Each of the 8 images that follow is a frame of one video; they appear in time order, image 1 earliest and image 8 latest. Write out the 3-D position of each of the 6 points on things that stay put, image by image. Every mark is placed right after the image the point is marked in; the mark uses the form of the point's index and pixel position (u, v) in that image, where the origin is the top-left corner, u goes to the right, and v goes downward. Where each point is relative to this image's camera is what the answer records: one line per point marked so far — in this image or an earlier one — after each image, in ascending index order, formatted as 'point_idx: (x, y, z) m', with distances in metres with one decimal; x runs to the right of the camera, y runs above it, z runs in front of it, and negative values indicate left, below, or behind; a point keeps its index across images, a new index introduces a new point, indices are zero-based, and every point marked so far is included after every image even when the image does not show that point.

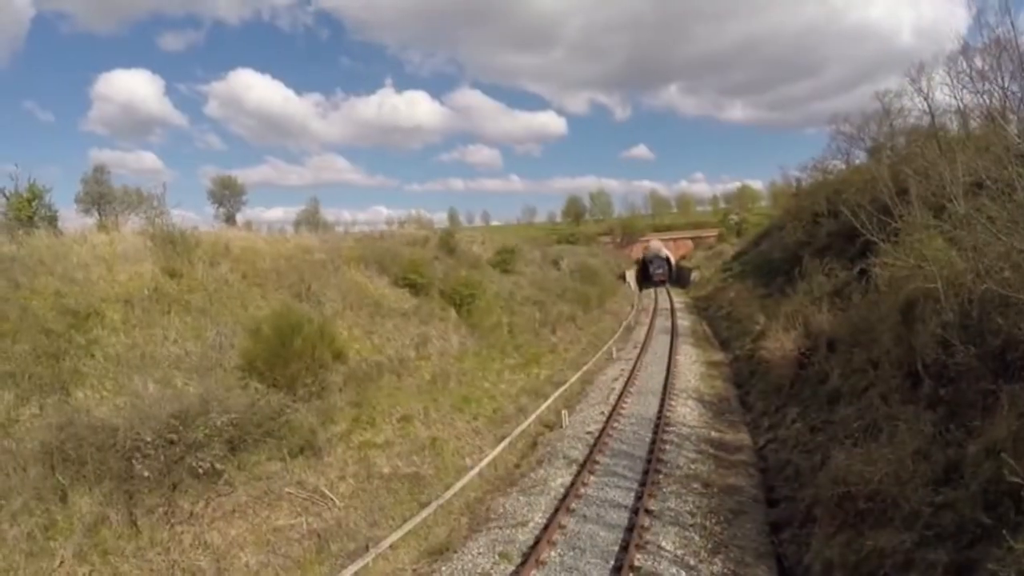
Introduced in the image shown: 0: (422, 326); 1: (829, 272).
0: (-2.5, -1.1, +17.9) m
1: (+9.7, +0.2, +19.2) m
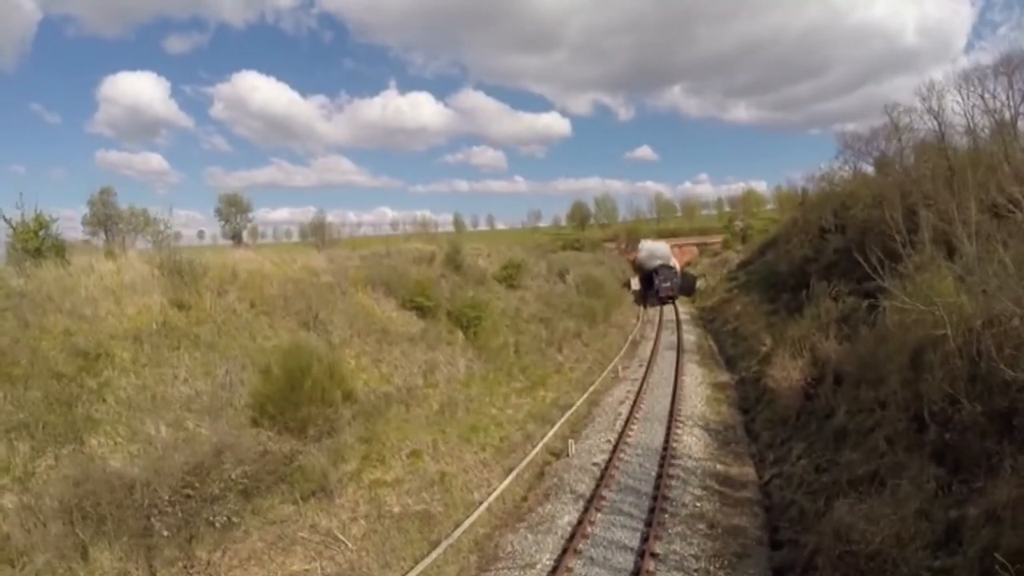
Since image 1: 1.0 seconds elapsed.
0: (-2.3, -1.8, +18.1) m
1: (+9.9, -0.5, +19.3) m
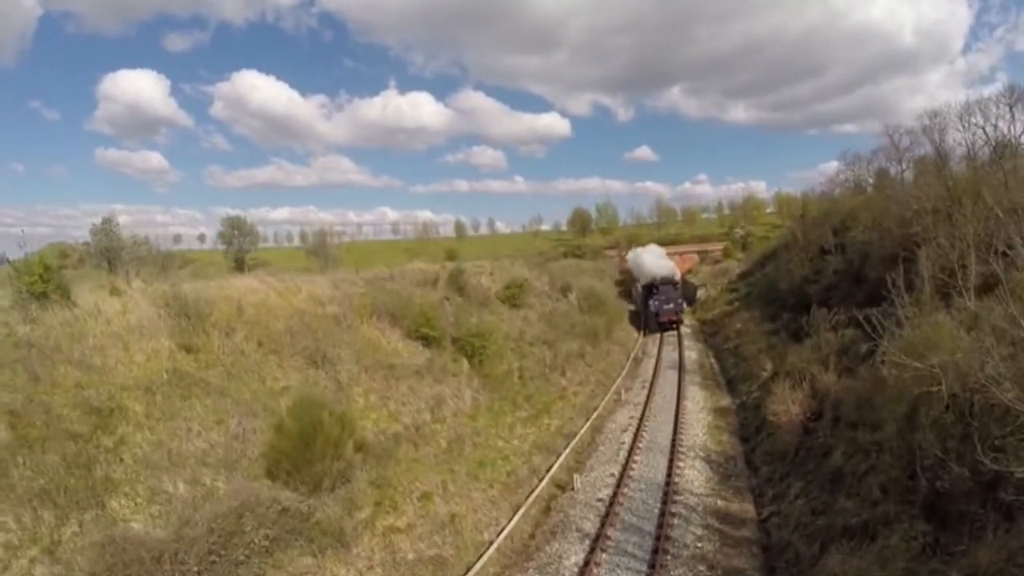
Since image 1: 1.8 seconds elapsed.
0: (-2.1, -2.8, +18.6) m
1: (+10.0, -1.3, +19.8) m
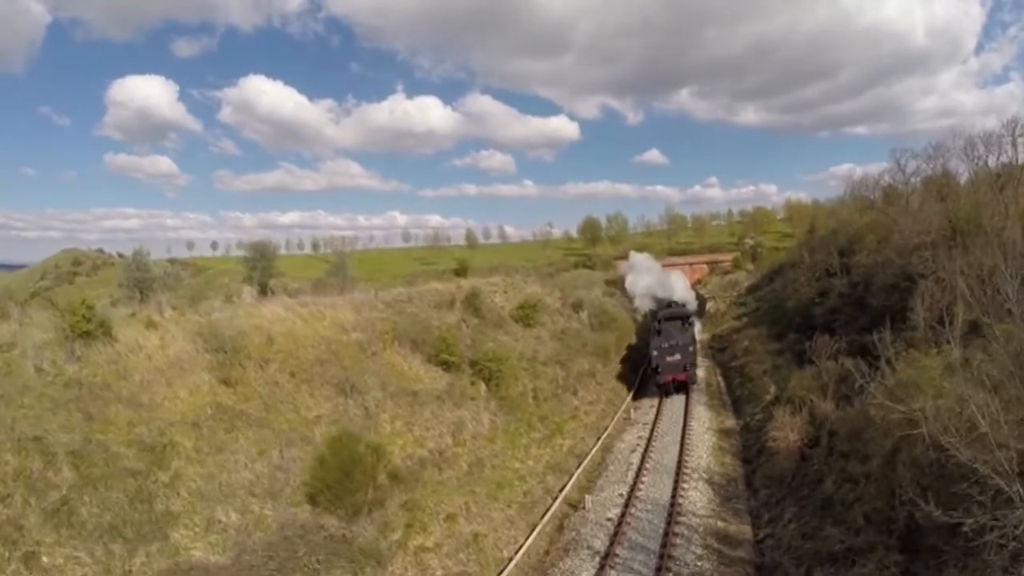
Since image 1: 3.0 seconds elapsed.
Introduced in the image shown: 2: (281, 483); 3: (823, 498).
0: (-1.7, -3.7, +19.9) m
1: (+10.5, -2.2, +20.9) m
2: (-4.8, -4.2, +13.7) m
3: (+6.6, -4.5, +13.8) m
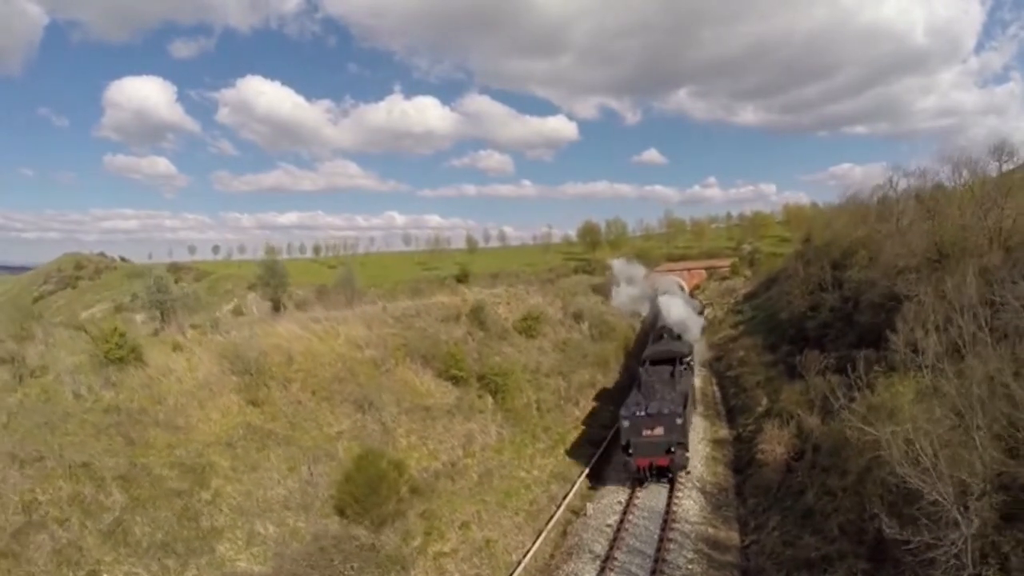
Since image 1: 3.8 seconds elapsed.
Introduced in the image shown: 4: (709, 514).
0: (-1.5, -4.4, +21.3) m
1: (+10.6, -2.9, +22.3) m
2: (-4.6, -4.9, +15.1) m
3: (+6.8, -5.1, +15.2) m
4: (+5.3, -6.0, +17.4) m
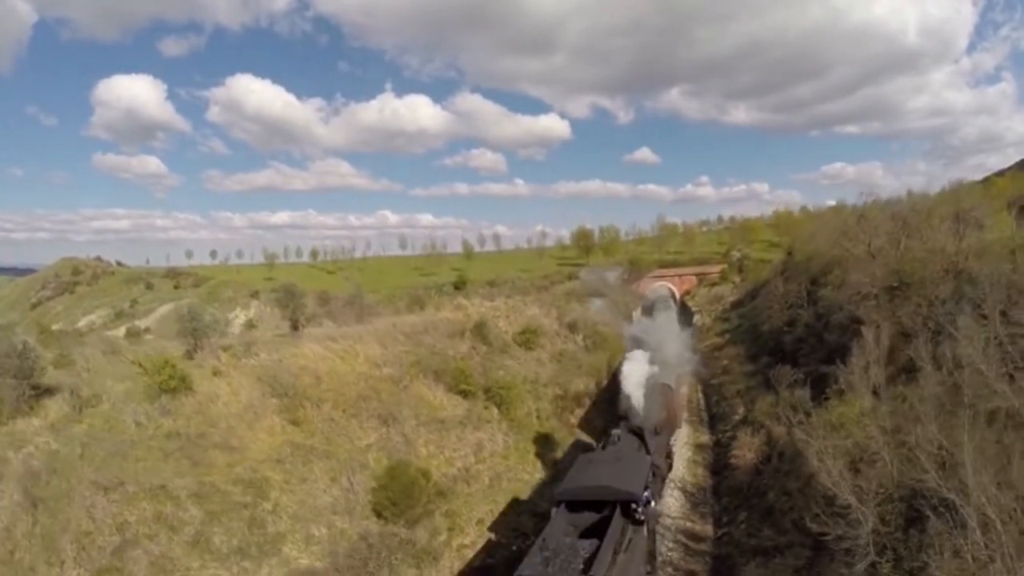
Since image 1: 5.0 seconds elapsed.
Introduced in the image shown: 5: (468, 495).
0: (-1.3, -5.3, +24.1) m
1: (+10.8, -3.7, +25.2) m
2: (-4.4, -5.8, +17.8) m
3: (+7.0, -6.0, +18.0) m
4: (+5.5, -6.9, +20.2) m
5: (-1.4, -6.3, +19.7) m
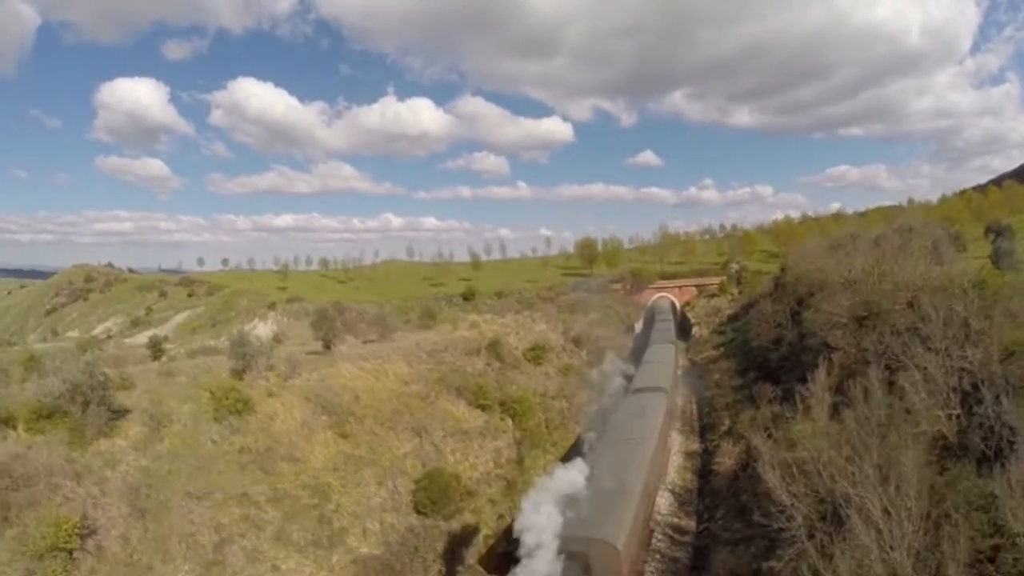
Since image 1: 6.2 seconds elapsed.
0: (-0.8, -6.5, +27.8) m
1: (+11.4, -5.0, +28.8) m
2: (-3.9, -7.0, +21.6) m
3: (+7.6, -7.2, +21.7) m
4: (+6.0, -8.1, +23.9) m
5: (-0.8, -7.5, +23.4) m
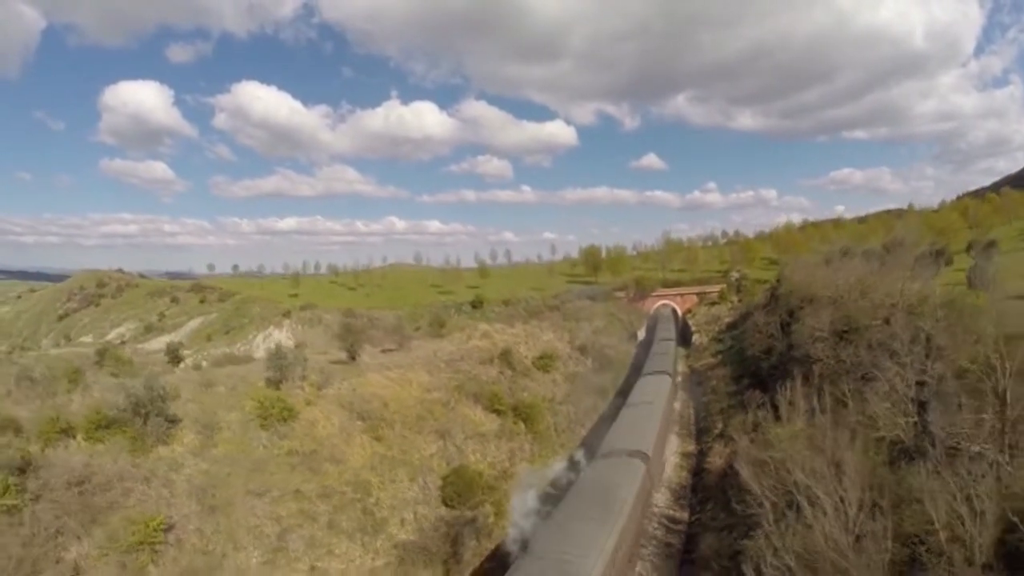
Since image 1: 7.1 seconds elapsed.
0: (-0.1, -7.4, +30.9) m
1: (+12.0, -5.8, +31.9) m
2: (-3.3, -7.8, +24.7) m
3: (+8.1, -8.0, +24.8) m
4: (+6.6, -8.9, +27.0) m
5: (-0.2, -8.3, +26.6) m
